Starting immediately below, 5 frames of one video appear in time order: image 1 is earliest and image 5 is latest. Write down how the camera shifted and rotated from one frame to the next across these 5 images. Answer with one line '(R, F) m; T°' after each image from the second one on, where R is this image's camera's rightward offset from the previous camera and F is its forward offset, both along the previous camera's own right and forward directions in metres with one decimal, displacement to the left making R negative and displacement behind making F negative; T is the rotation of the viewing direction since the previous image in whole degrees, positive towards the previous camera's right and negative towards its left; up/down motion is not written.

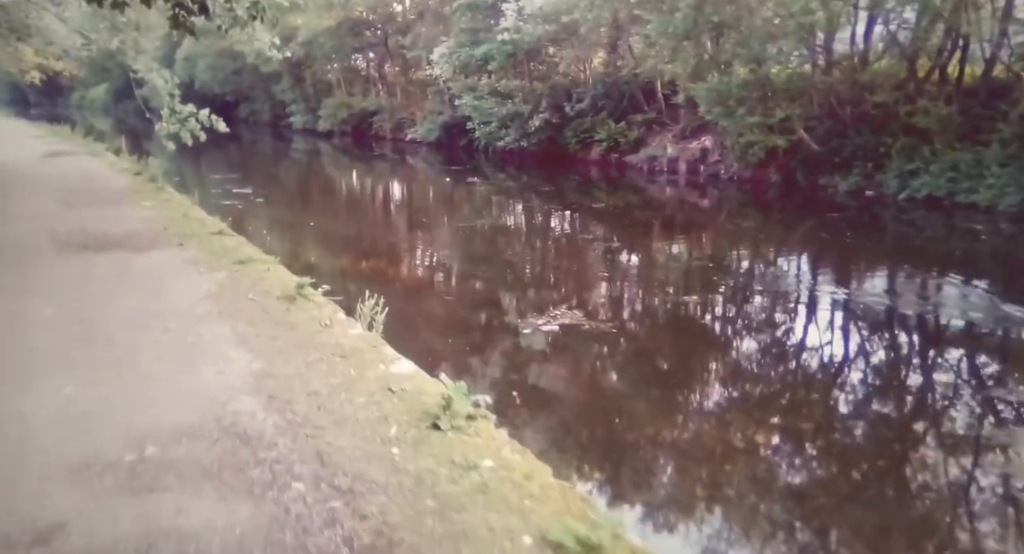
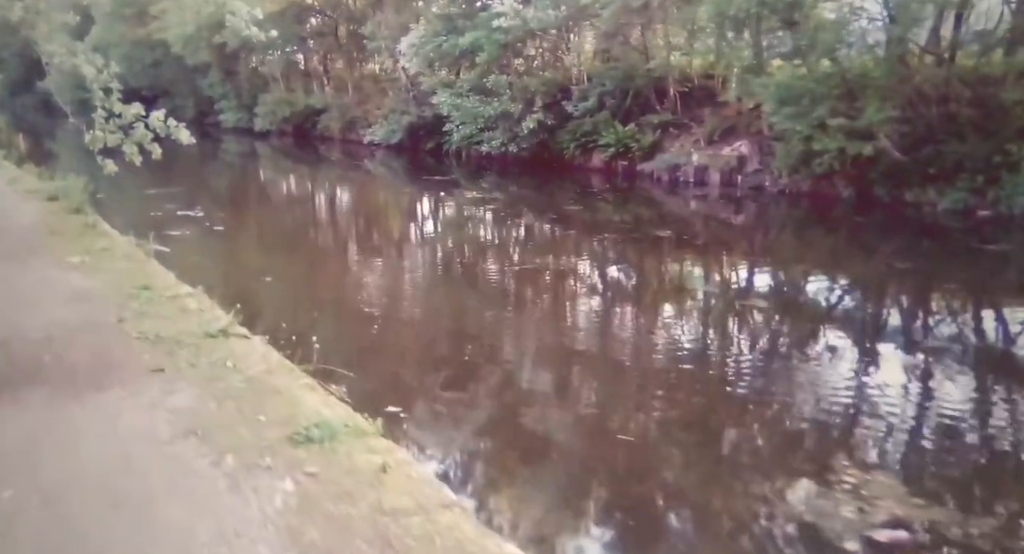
(-1.2, +2.2) m; +6°
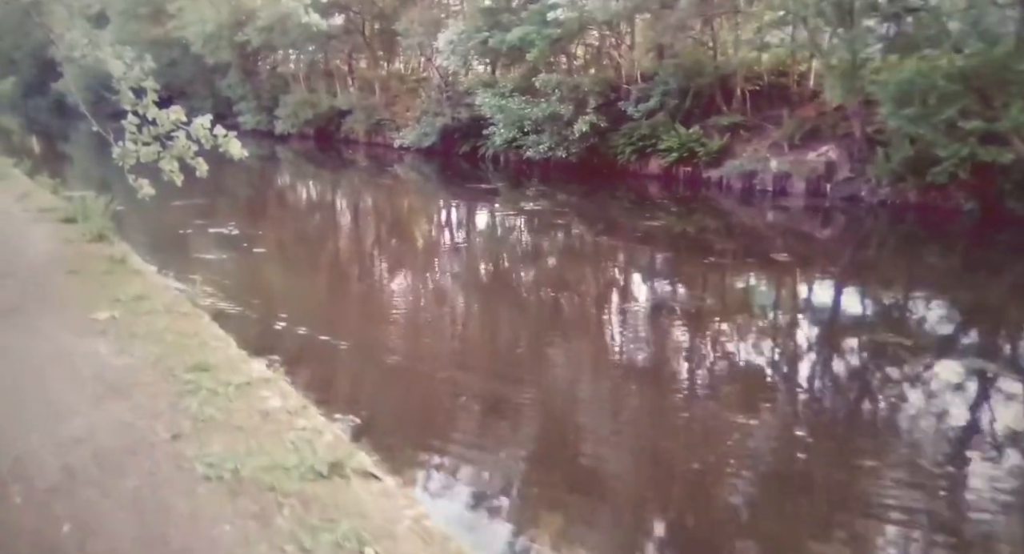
(-0.7, +1.1) m; -1°
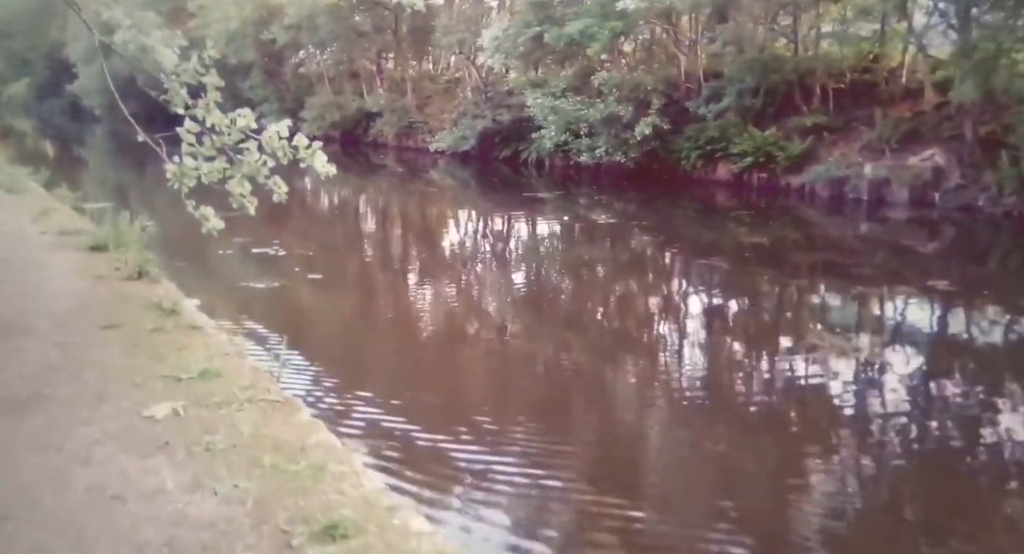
(-0.7, +1.0) m; -1°
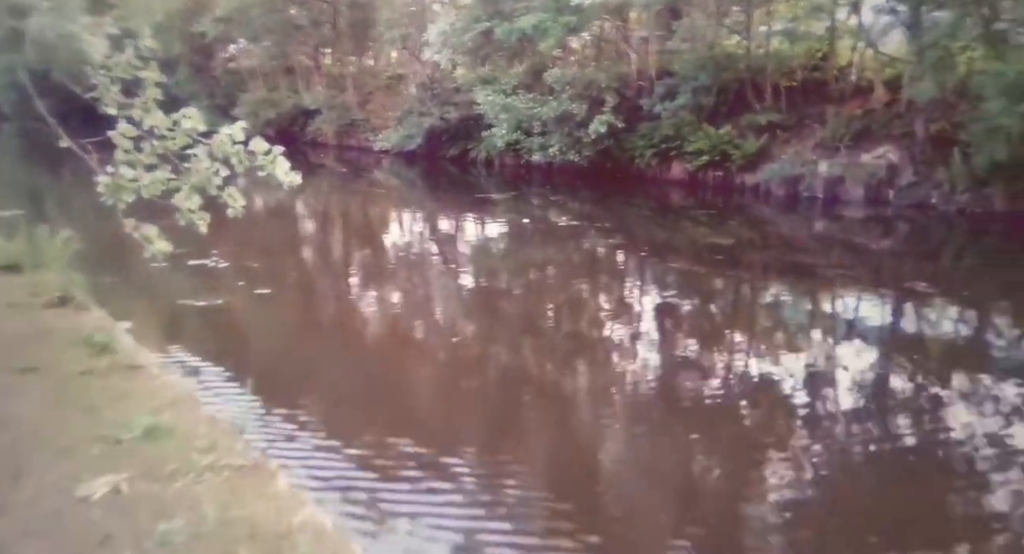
(-0.2, +0.4) m; +5°
